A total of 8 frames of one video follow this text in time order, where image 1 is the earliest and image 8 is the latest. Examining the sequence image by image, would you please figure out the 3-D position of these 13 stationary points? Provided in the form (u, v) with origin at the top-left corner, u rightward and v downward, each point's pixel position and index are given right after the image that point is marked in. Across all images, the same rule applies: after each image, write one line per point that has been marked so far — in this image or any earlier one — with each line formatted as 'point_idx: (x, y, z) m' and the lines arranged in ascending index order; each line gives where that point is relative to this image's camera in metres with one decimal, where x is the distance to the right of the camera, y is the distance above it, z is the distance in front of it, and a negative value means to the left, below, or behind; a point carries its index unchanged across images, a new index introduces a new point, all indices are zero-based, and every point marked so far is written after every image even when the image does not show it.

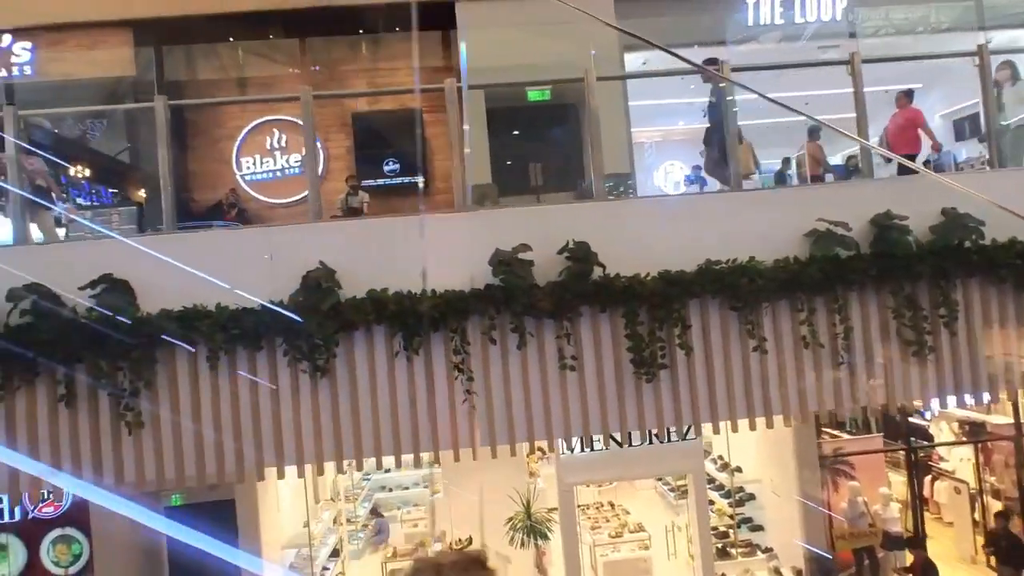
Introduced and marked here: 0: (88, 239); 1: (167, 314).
0: (-3.0, +0.3, +4.1) m
1: (-2.3, -0.2, +4.0) m
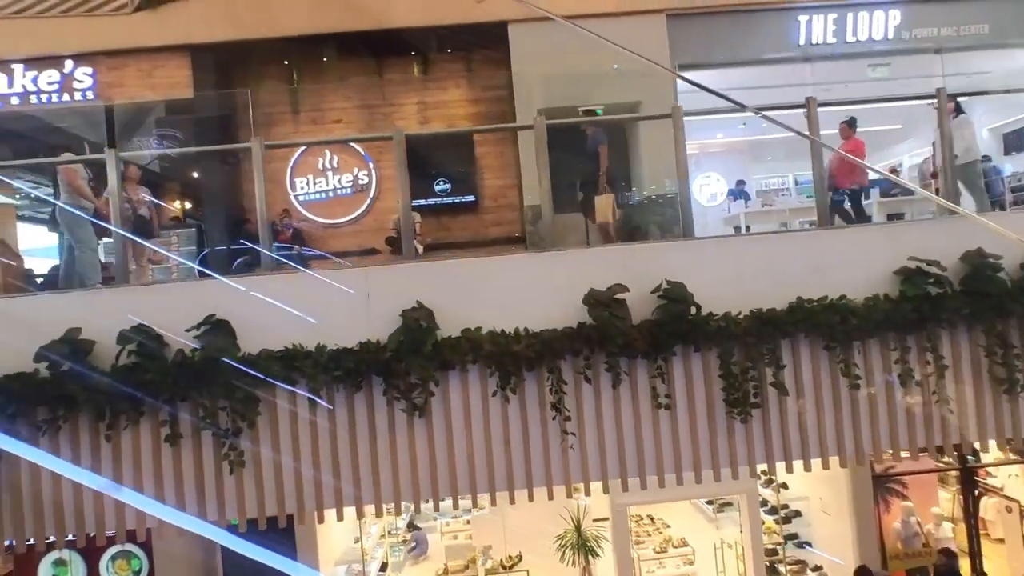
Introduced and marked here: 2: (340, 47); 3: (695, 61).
0: (-2.3, 0.0, +4.2) m
1: (-1.7, -0.5, +4.1) m
2: (-2.4, +3.4, +8.3) m
3: (+2.6, +3.2, +8.4) m
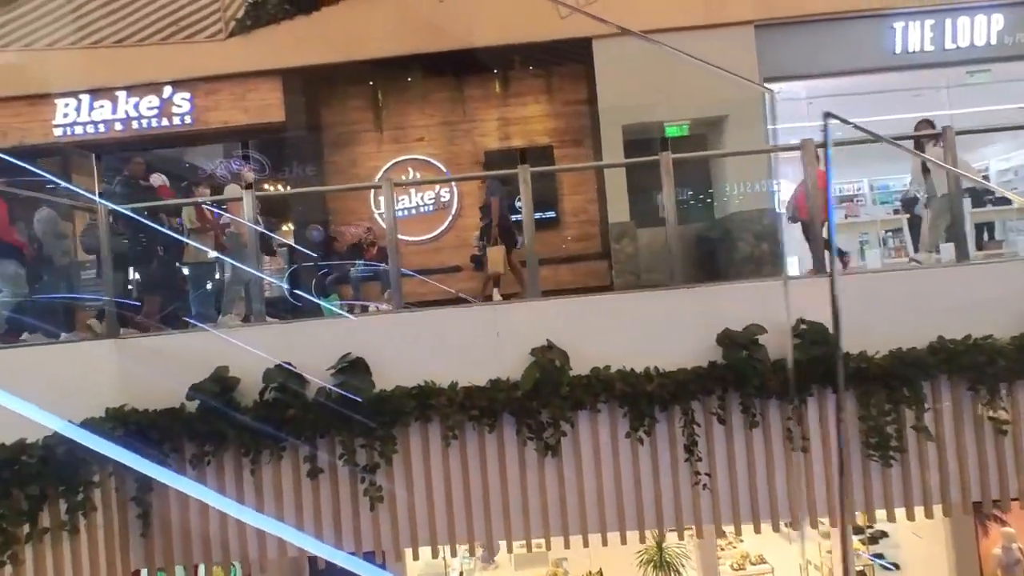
0: (-1.4, -0.2, +4.3) m
1: (-0.7, -0.7, +4.2) m
2: (-1.2, +3.1, +8.4) m
3: (+3.8, +3.0, +8.1) m
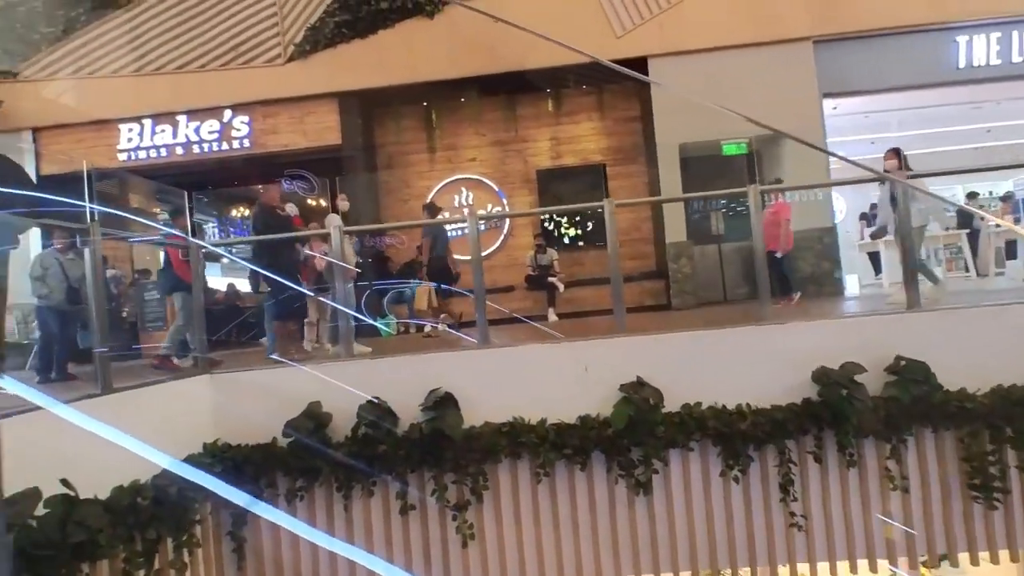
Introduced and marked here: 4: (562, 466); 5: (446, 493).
0: (-0.7, -0.5, +4.4) m
1: (-0.1, -1.0, +4.2) m
2: (-0.5, +2.9, +8.4) m
3: (+4.5, +2.7, +8.0) m
4: (+0.4, -1.3, +4.2) m
5: (-0.5, -1.5, +4.2) m
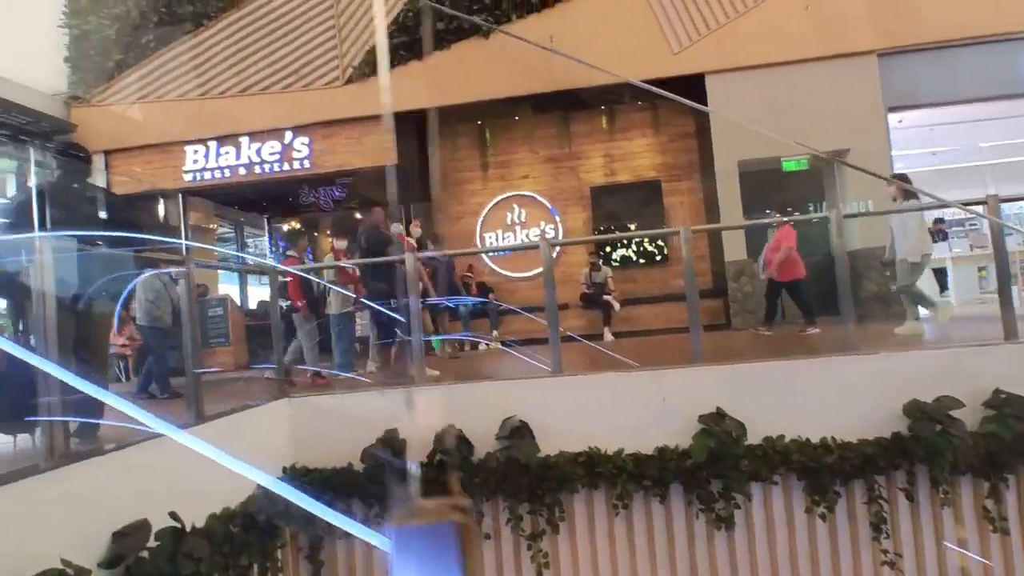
0: (-0.2, -0.7, +4.4) m
1: (+0.4, -1.2, +4.1) m
2: (+0.3, +2.6, +8.5) m
3: (+5.2, +2.5, +7.8) m
4: (+0.9, -1.5, +4.1) m
5: (+0.1, -1.7, +4.2) m
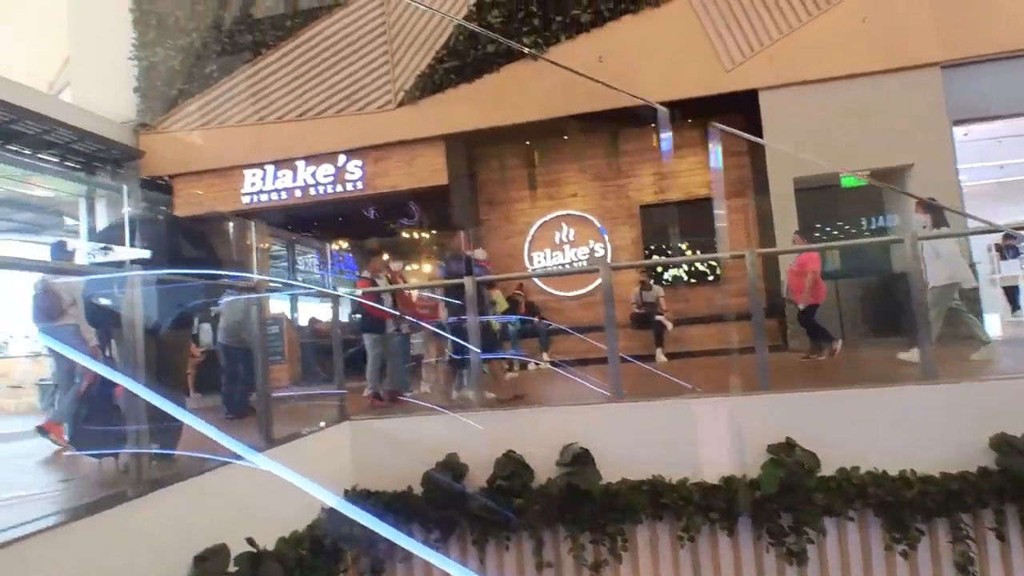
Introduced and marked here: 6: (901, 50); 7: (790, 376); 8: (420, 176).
0: (+0.2, -0.9, +4.3) m
1: (+0.8, -1.4, +4.1) m
2: (+1.0, +2.3, +8.5) m
3: (+5.9, +2.2, +7.5) m
4: (+1.3, -1.6, +4.0) m
5: (+0.5, -1.8, +4.1) m
6: (+5.0, +3.0, +7.5) m
7: (+2.0, -0.6, +4.2) m
8: (-1.3, +1.6, +8.6) m
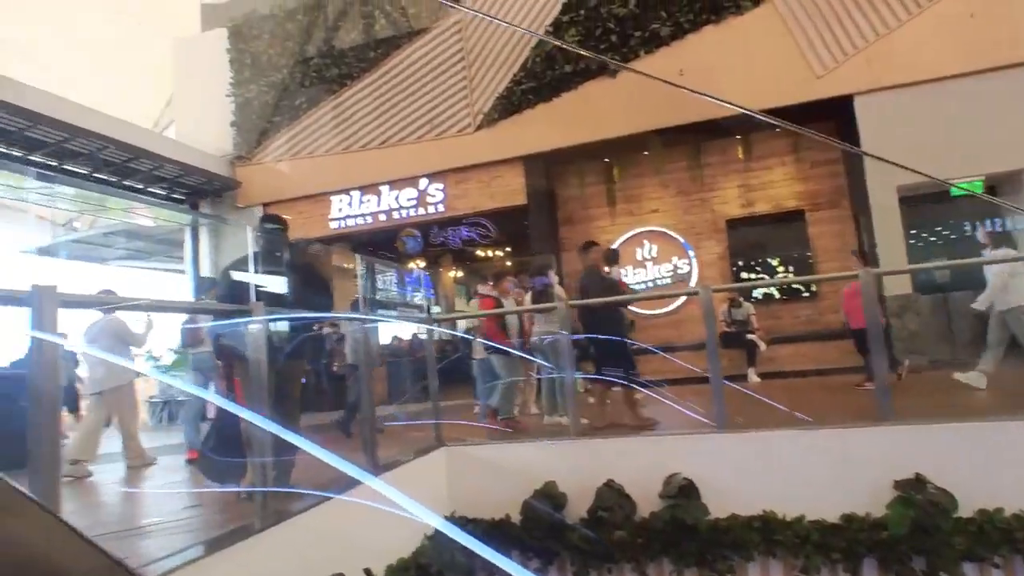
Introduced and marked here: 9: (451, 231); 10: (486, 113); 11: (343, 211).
0: (+0.9, -1.0, +4.2) m
1: (+1.5, -1.5, +3.9) m
2: (+2.1, +2.1, +8.3) m
3: (+6.9, +2.1, +6.8) m
4: (+2.0, -1.8, +3.8) m
5: (+1.2, -2.0, +4.0) m
6: (+5.9, +2.9, +6.9) m
7: (+2.6, -0.8, +3.9) m
8: (-0.2, +1.3, +8.6) m
9: (-0.9, +0.8, +8.1) m
10: (-0.4, +2.5, +8.5) m
11: (-2.5, +1.2, +8.9) m
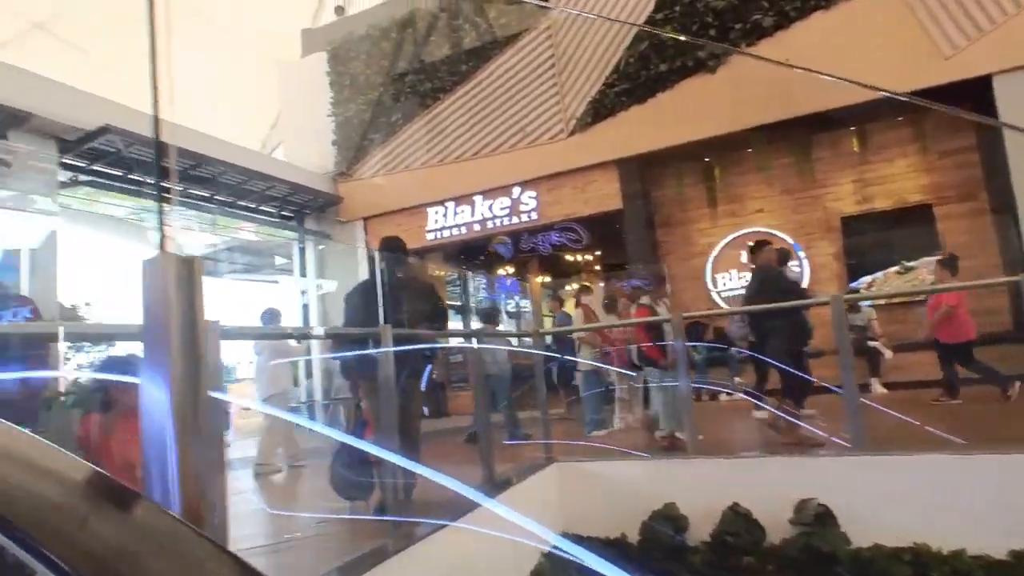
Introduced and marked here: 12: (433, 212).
0: (+1.7, -1.1, +3.9) m
1: (+2.3, -1.6, +3.5) m
2: (+3.4, +2.0, +7.9) m
3: (+7.9, +2.1, +5.7) m
4: (+2.7, -1.8, +3.4) m
5: (+2.0, -2.1, +3.7) m
6: (+7.0, +2.9, +6.0) m
7: (+3.3, -0.8, +3.4) m
8: (+1.2, +1.2, +8.5) m
9: (+0.4, +0.7, +8.0) m
10: (+1.0, +2.4, +8.4) m
11: (-1.1, +1.0, +9.1) m
12: (-1.2, +1.2, +9.2) m
